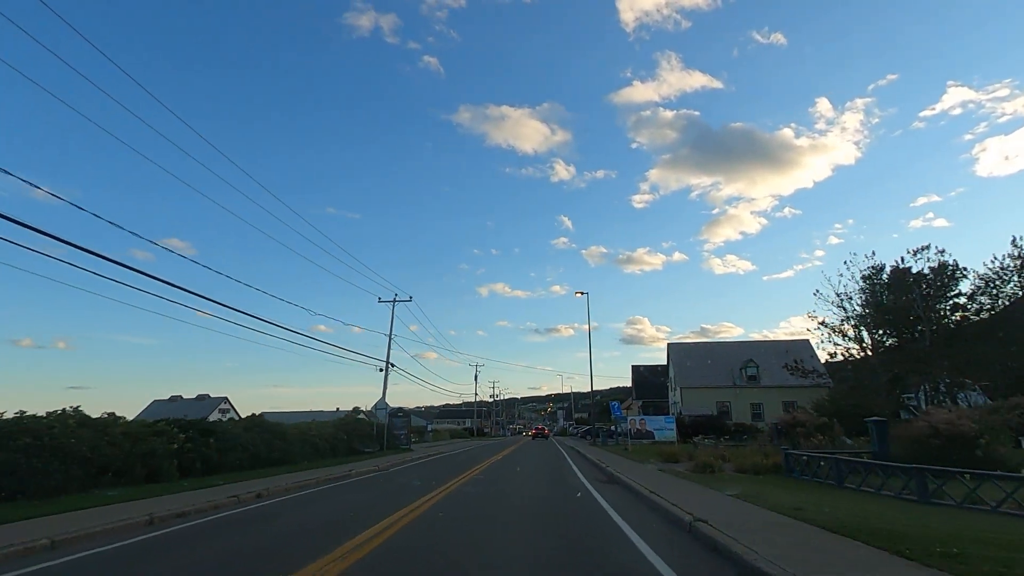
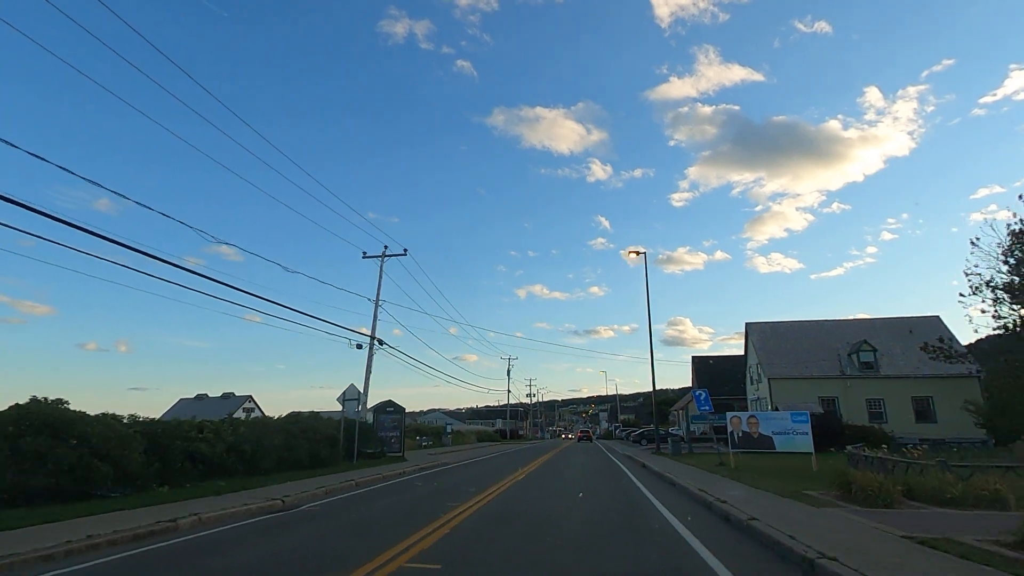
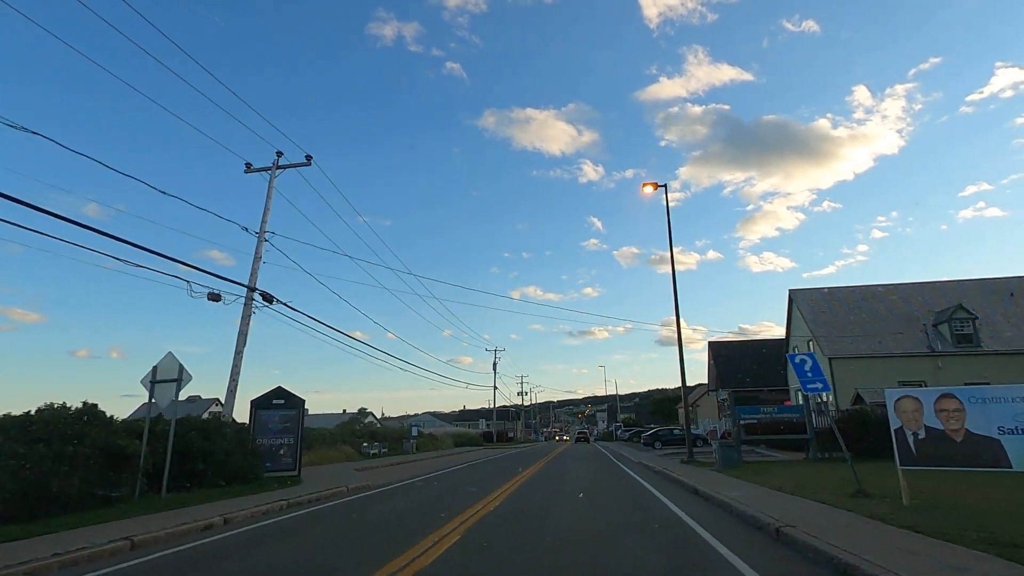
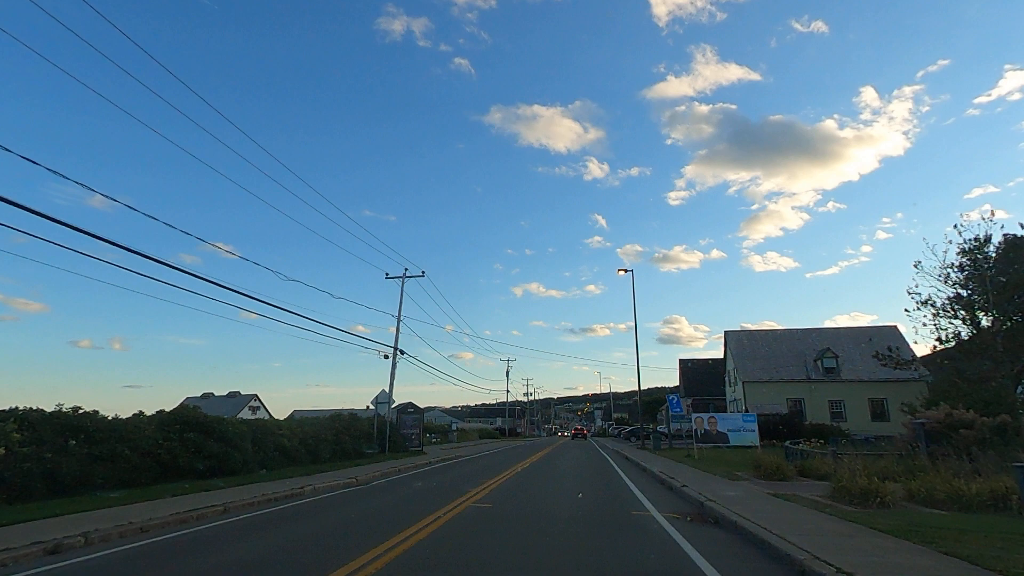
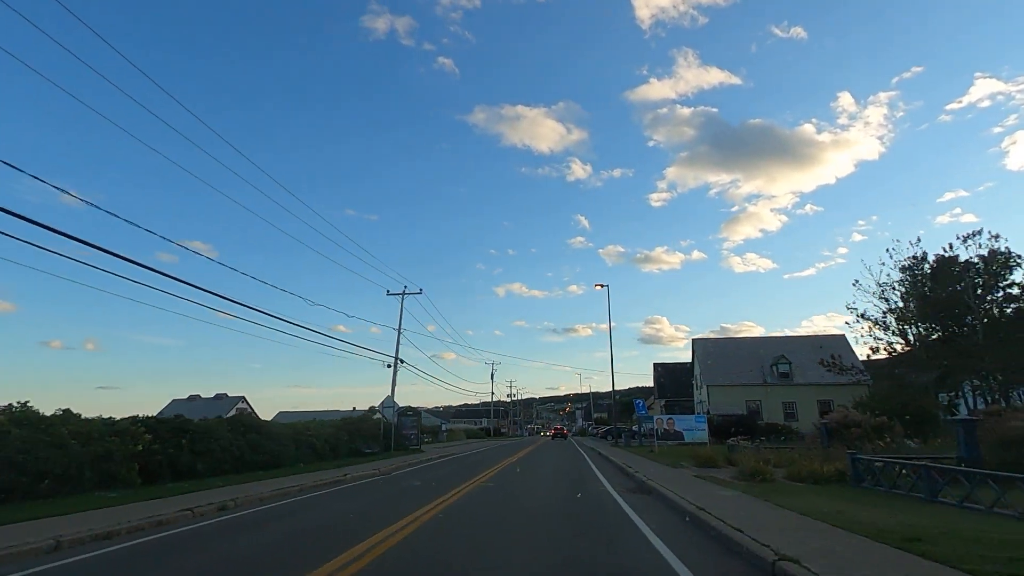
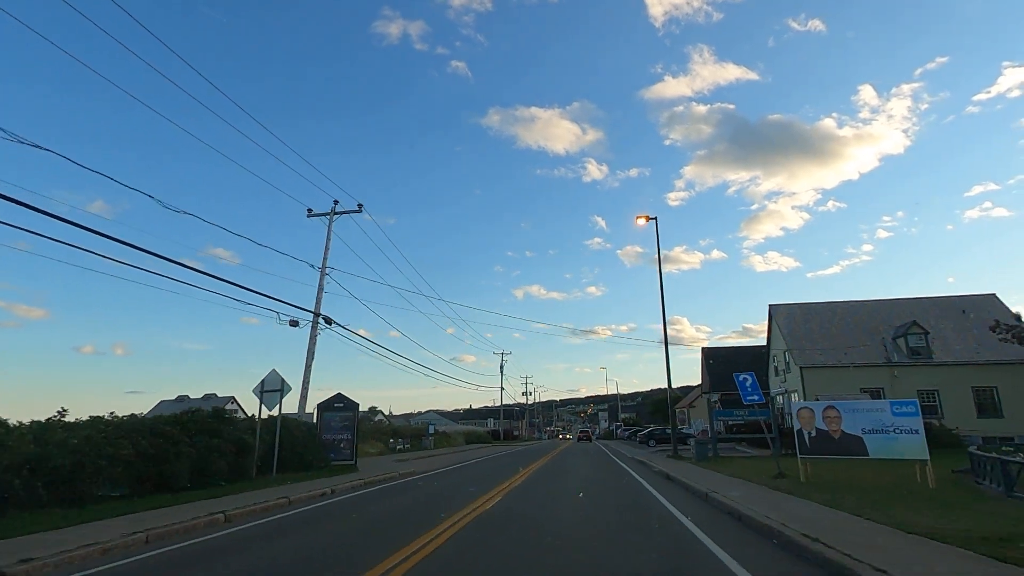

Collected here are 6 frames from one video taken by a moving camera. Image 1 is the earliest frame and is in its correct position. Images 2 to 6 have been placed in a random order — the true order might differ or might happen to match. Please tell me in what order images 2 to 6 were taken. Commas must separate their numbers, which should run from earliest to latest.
5, 4, 2, 6, 3
